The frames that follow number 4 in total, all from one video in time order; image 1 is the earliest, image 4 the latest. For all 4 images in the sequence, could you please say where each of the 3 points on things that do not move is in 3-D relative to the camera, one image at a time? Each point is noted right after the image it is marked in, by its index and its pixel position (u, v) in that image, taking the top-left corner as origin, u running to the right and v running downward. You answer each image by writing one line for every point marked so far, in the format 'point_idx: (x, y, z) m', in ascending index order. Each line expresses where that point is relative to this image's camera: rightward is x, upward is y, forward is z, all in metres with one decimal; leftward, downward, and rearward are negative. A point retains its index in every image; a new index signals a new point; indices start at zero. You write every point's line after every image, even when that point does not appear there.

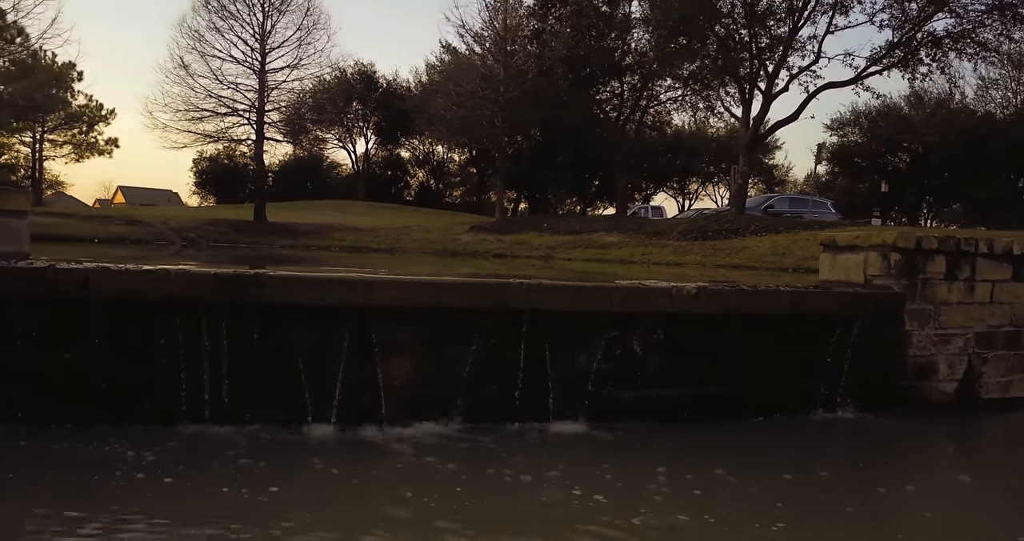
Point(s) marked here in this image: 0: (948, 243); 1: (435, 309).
0: (+4.1, +0.3, +6.9) m
1: (-0.6, -0.3, +5.3) m
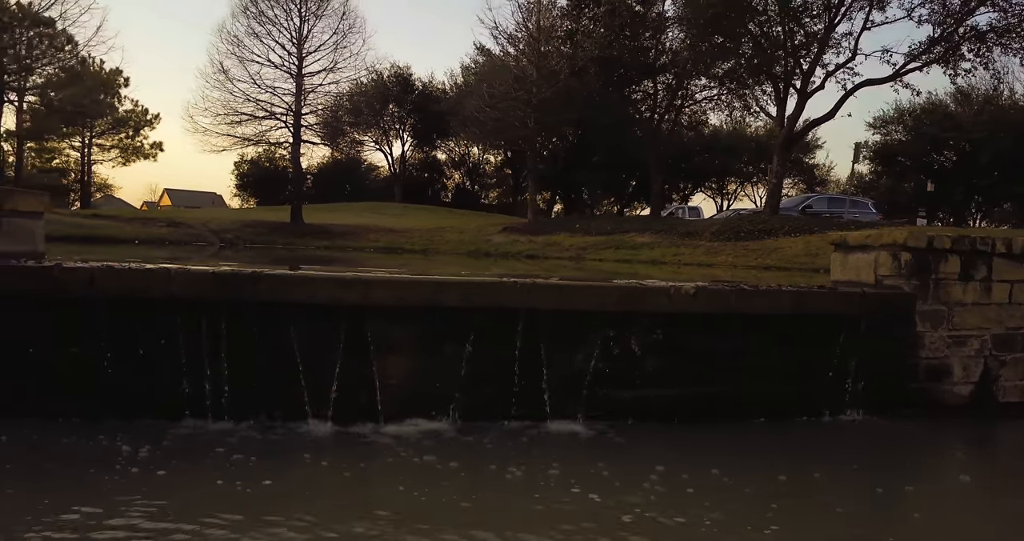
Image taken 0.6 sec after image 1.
0: (+4.1, +0.3, +6.7) m
1: (-0.6, -0.3, +5.4) m
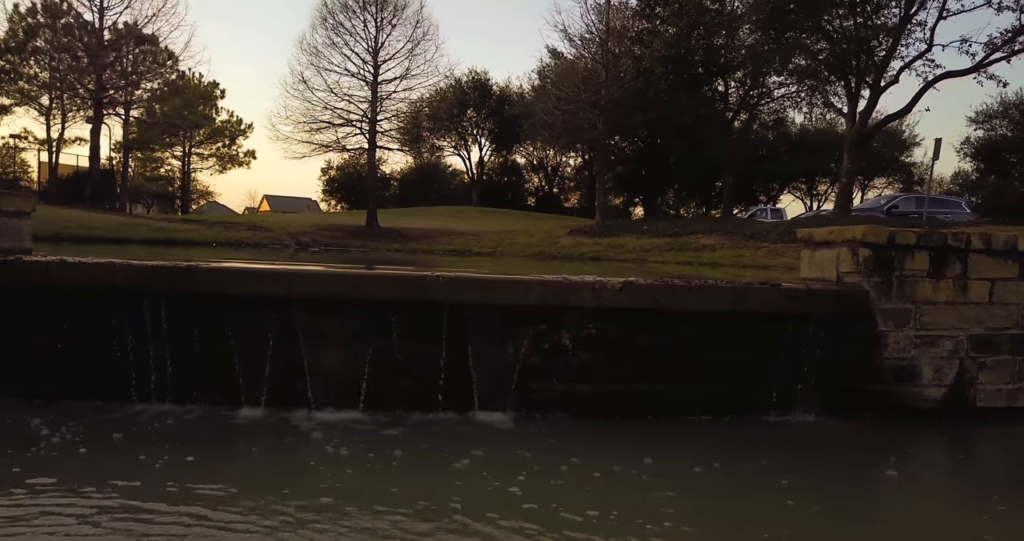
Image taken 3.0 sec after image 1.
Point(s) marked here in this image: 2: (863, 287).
0: (+3.7, +0.3, +6.4) m
1: (-1.2, -0.2, +5.6) m
2: (+3.1, -0.1, +6.4) m
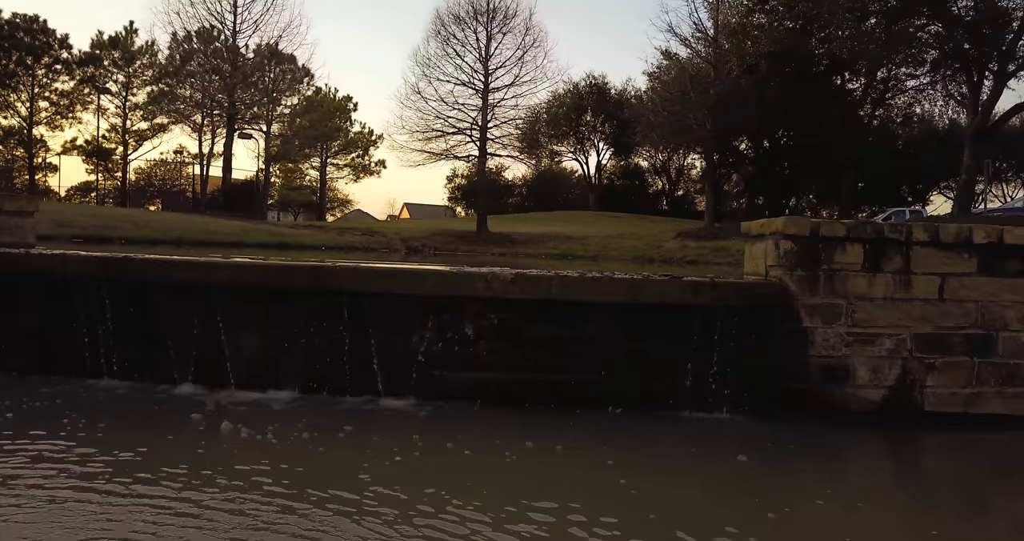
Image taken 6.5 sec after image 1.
0: (+2.9, +0.3, +6.1) m
1: (-2.0, -0.2, +6.1) m
2: (+2.3, -0.1, +6.1) m
